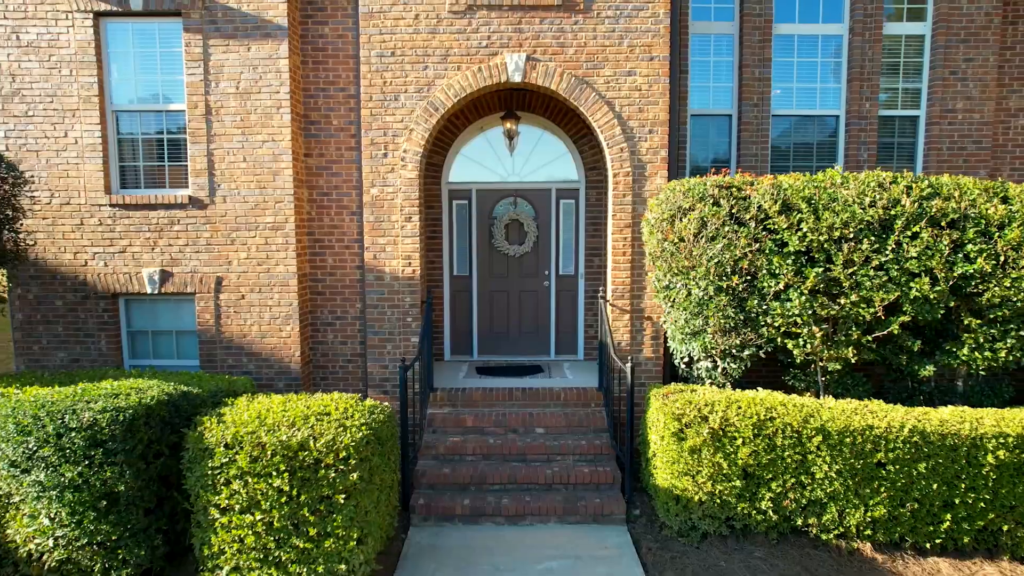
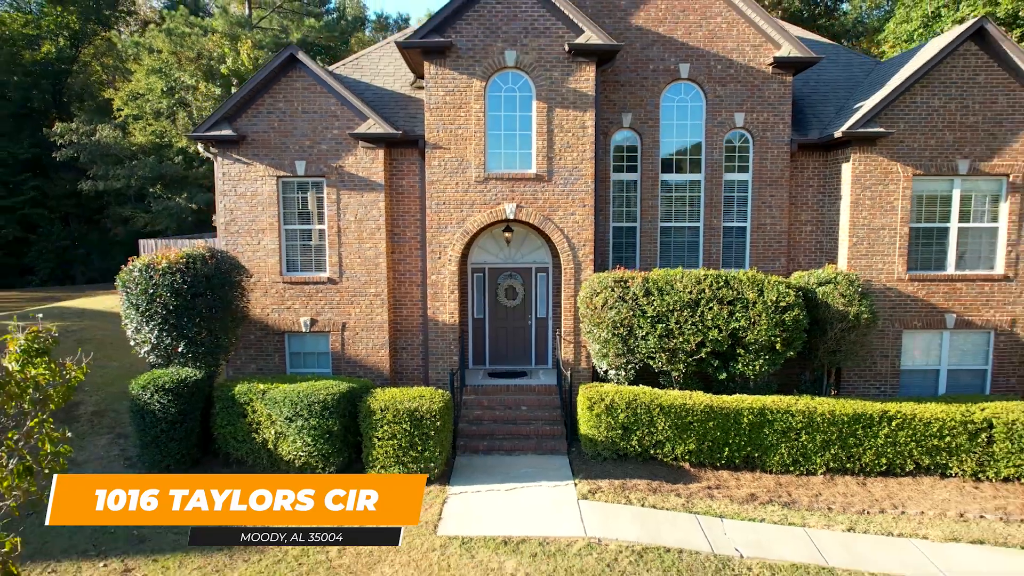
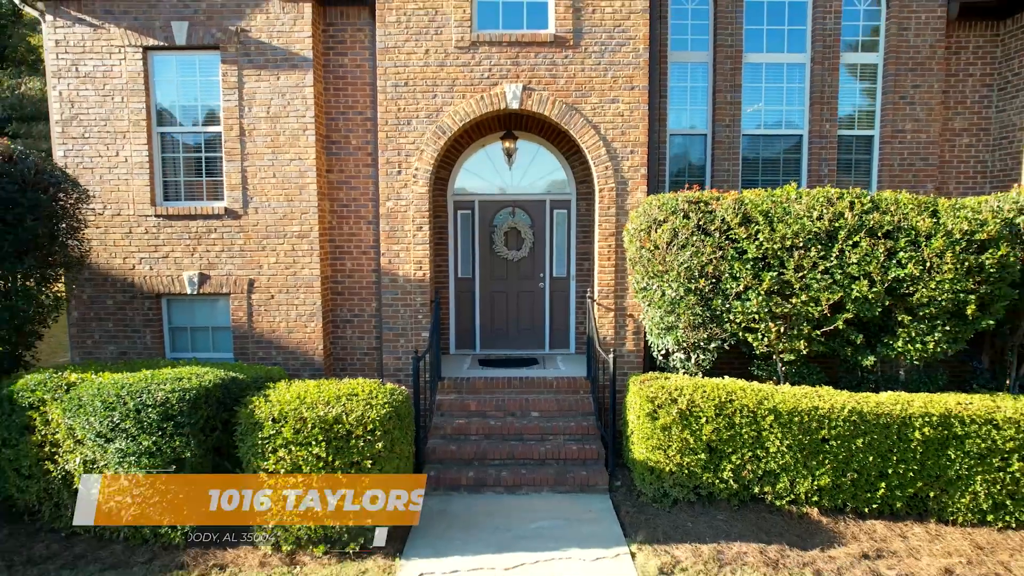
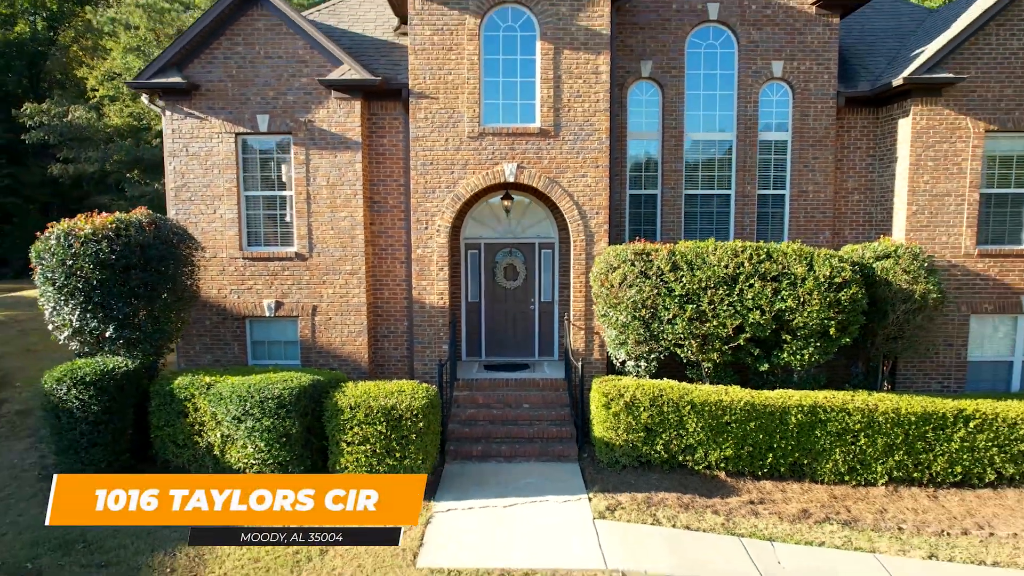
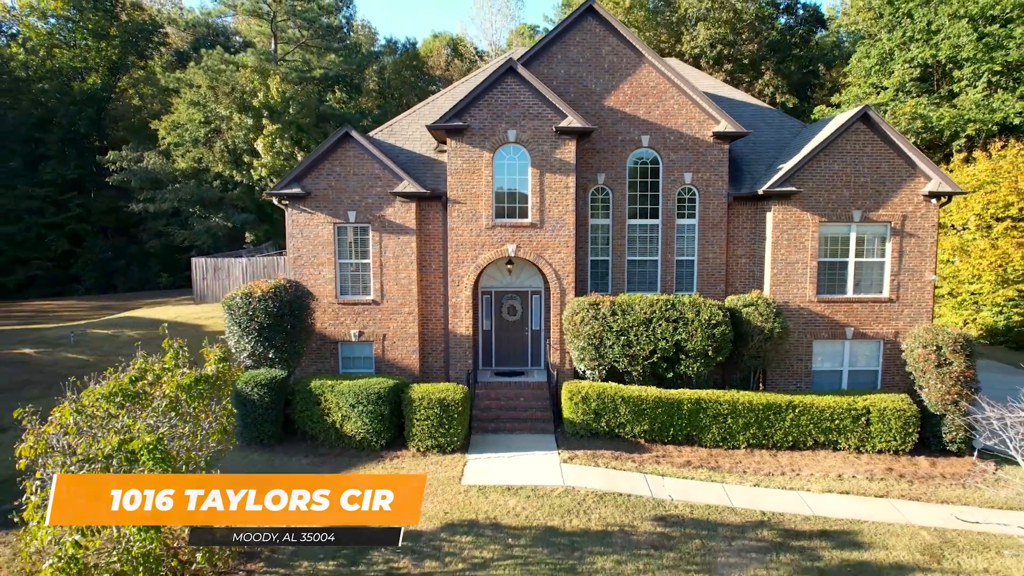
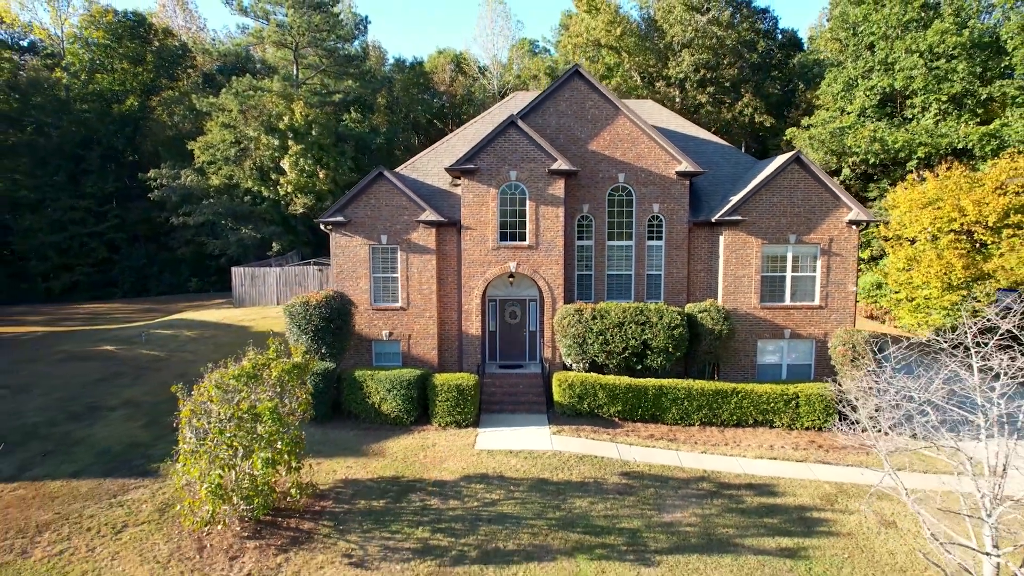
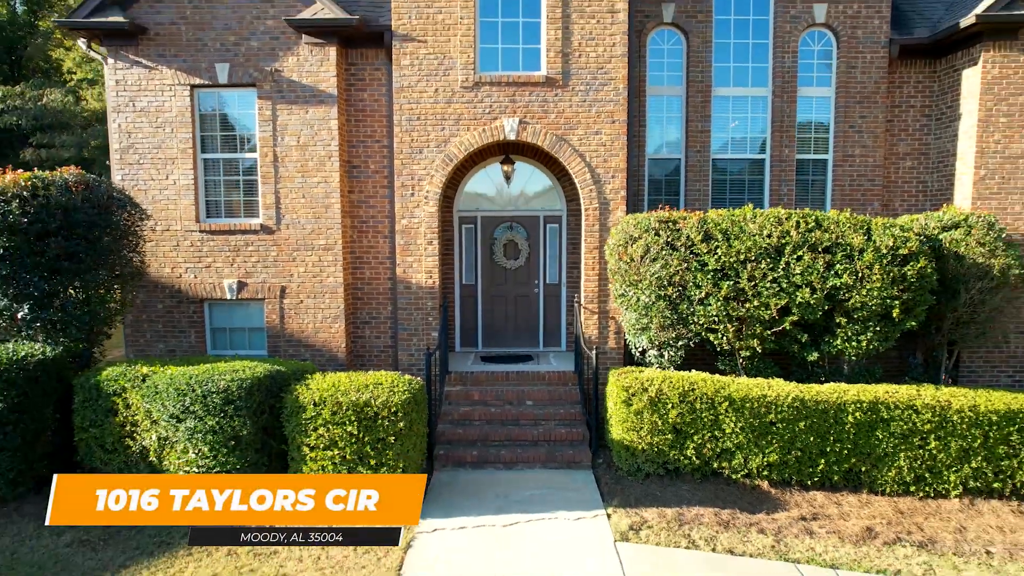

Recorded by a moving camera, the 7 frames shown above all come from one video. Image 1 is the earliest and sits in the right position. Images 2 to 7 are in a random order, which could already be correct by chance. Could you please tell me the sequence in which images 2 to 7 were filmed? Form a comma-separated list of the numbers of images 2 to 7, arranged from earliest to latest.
3, 7, 4, 2, 5, 6
